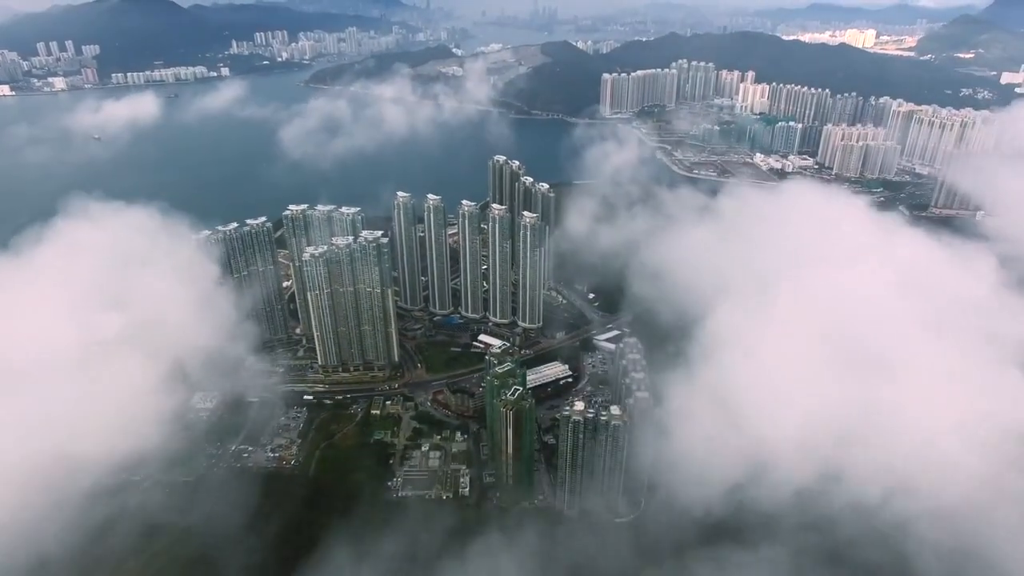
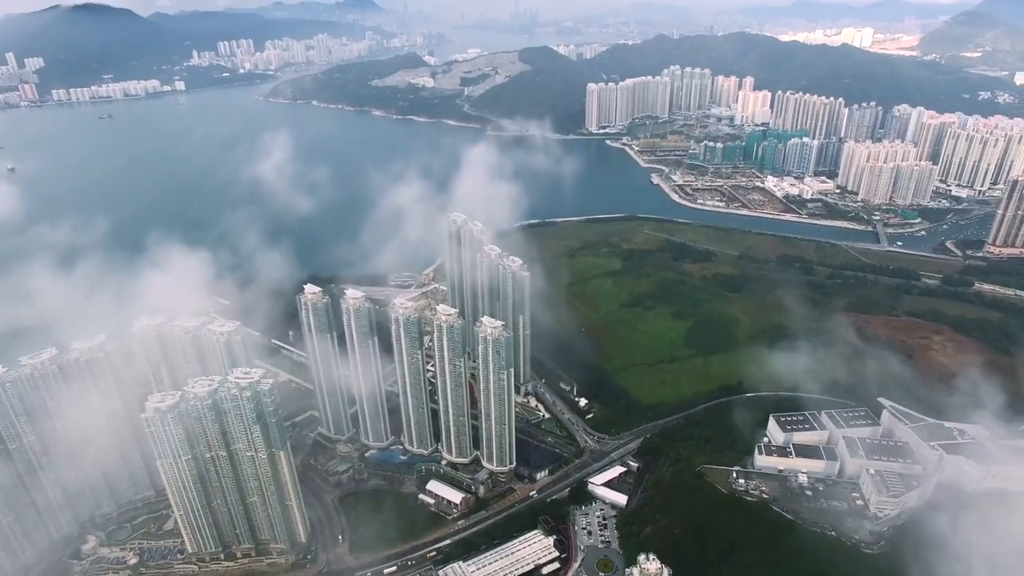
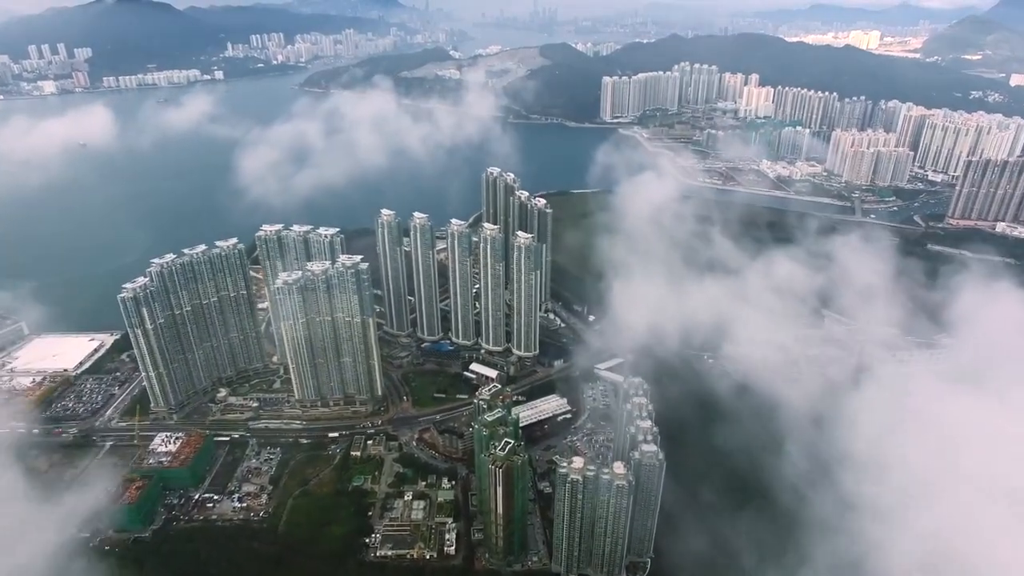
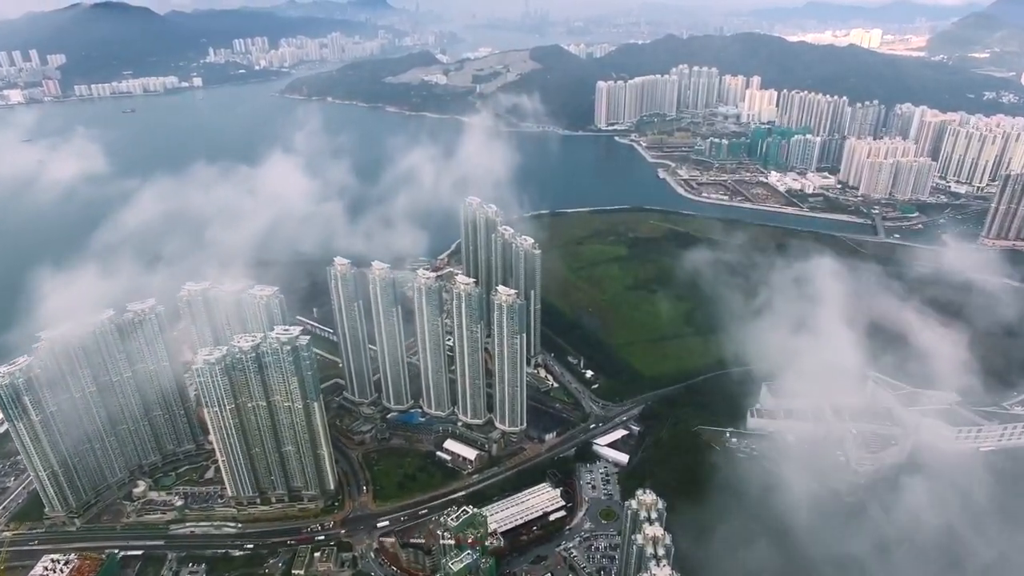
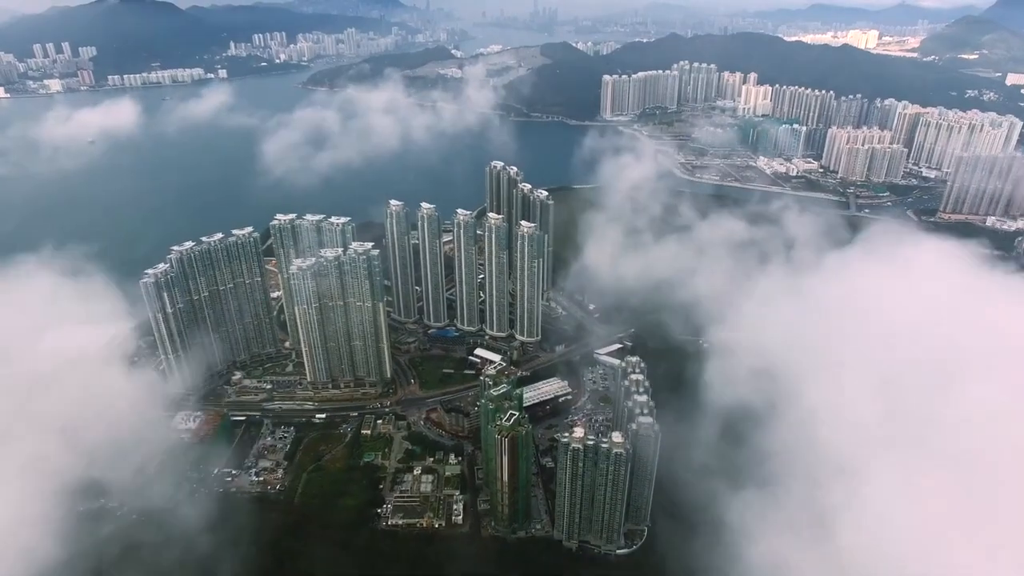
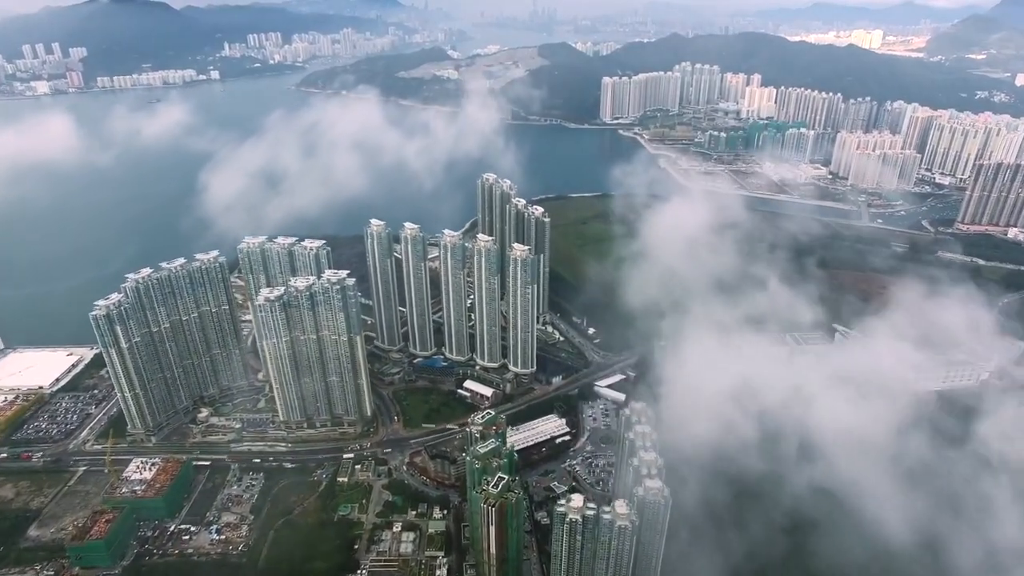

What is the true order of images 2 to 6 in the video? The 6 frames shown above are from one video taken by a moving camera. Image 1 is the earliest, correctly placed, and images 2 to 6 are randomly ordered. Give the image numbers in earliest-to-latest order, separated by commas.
5, 3, 6, 4, 2
